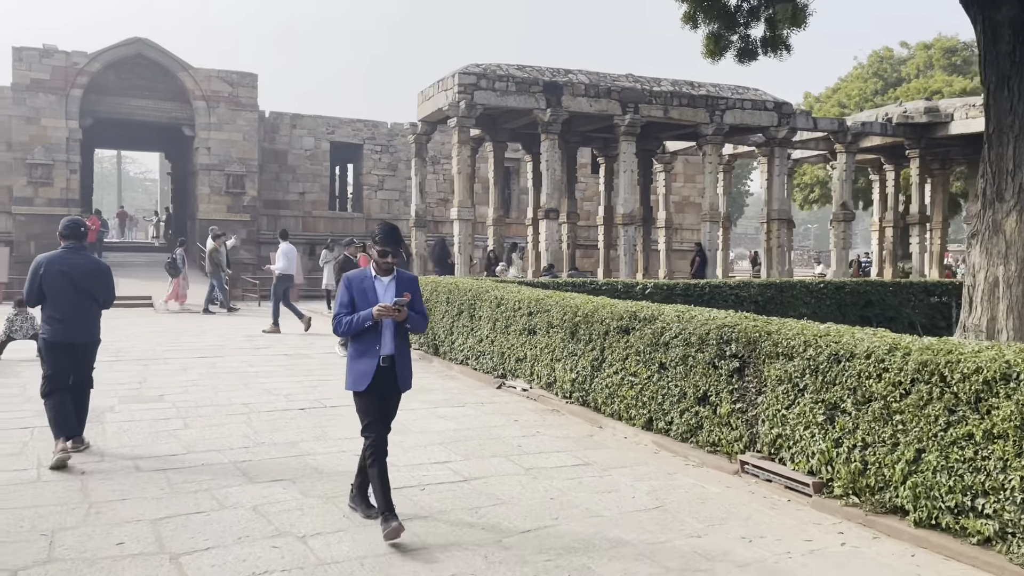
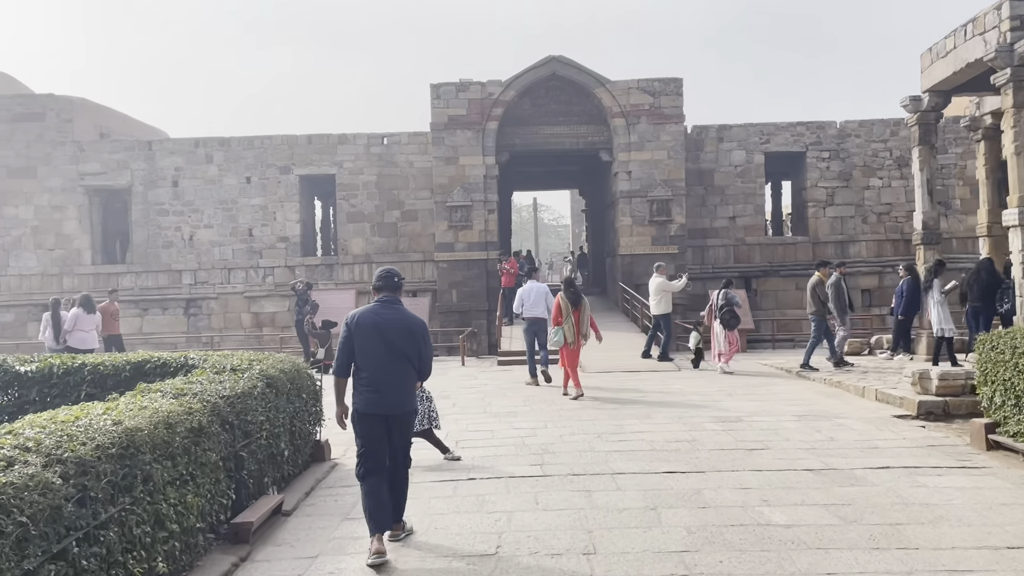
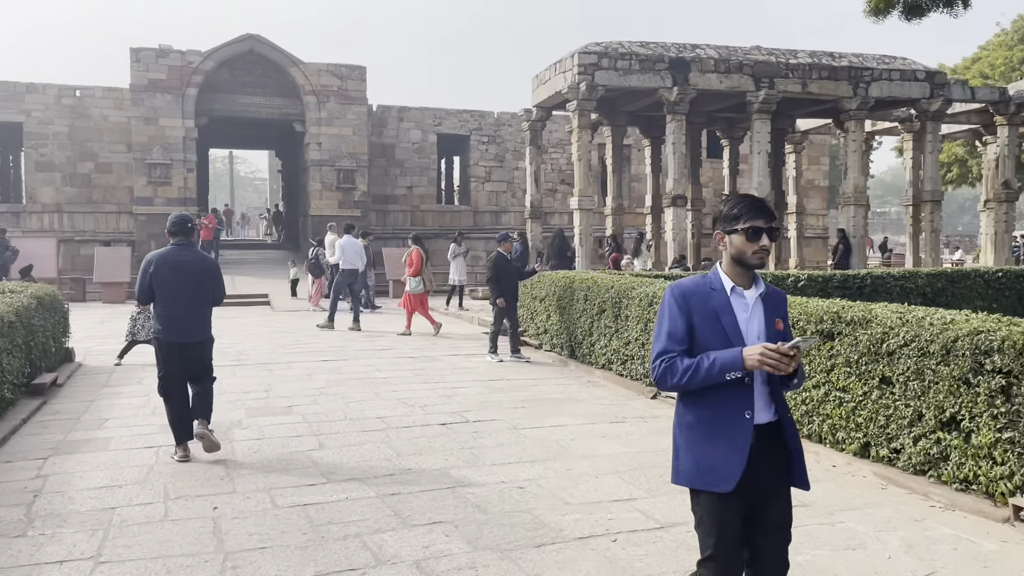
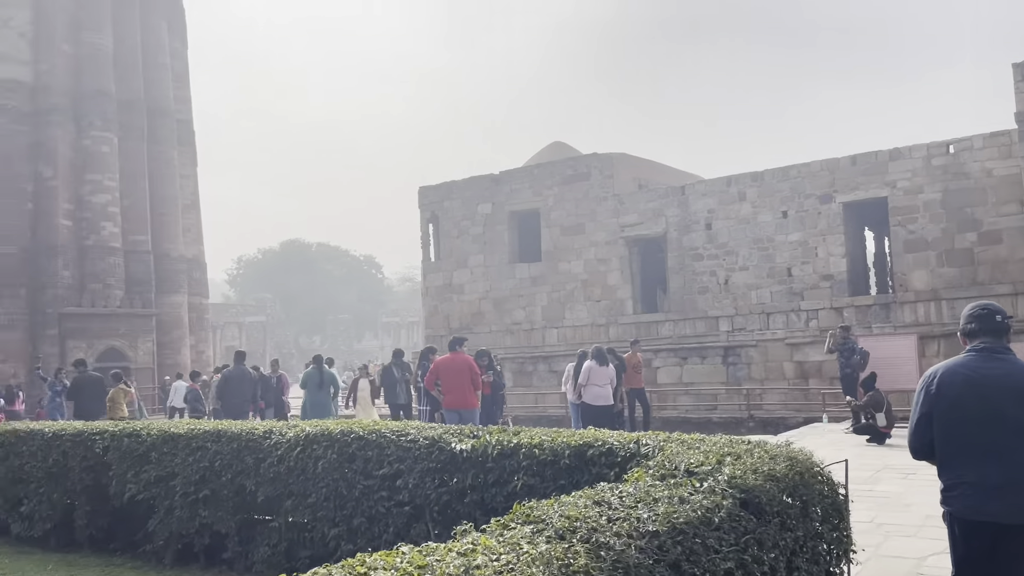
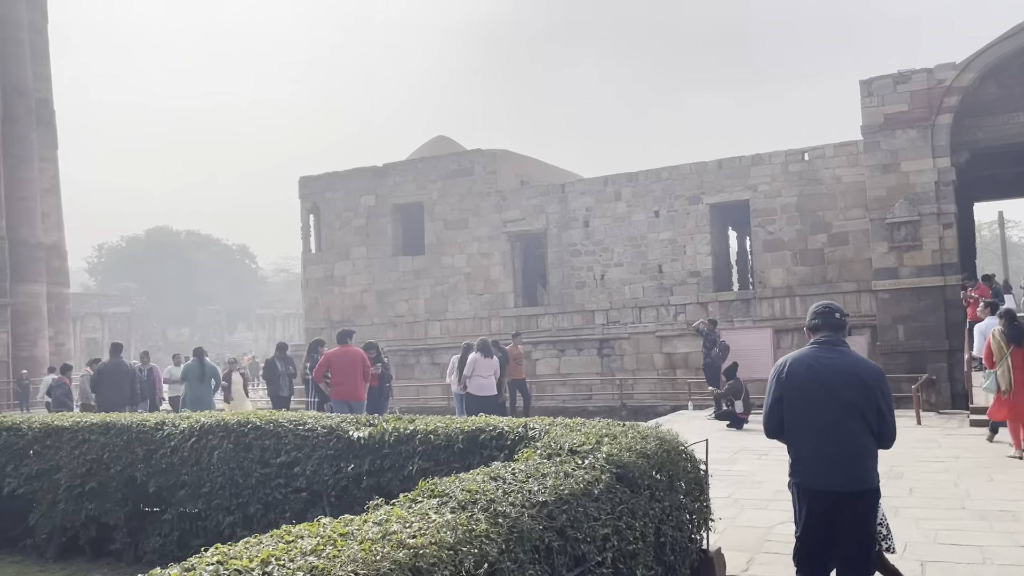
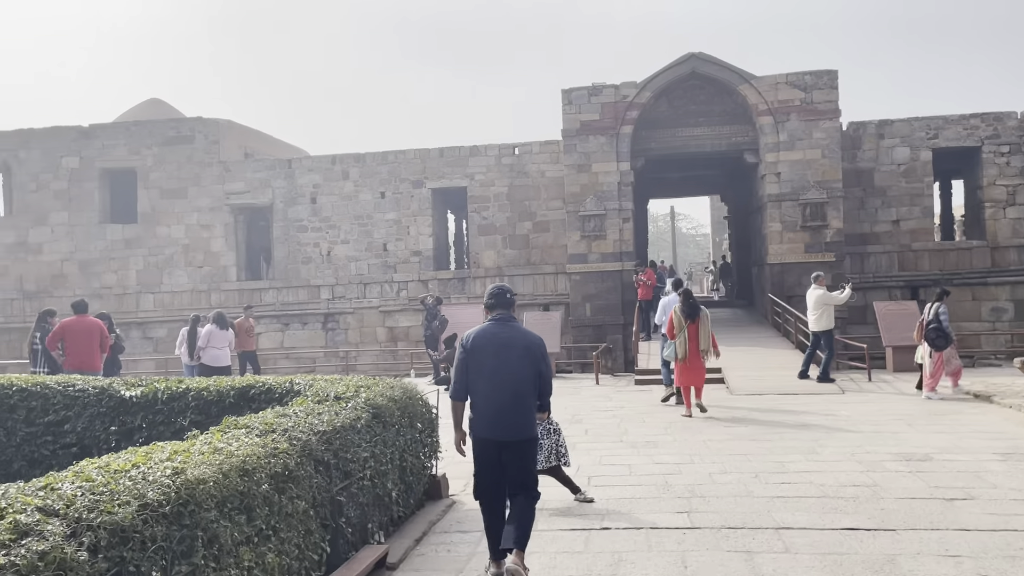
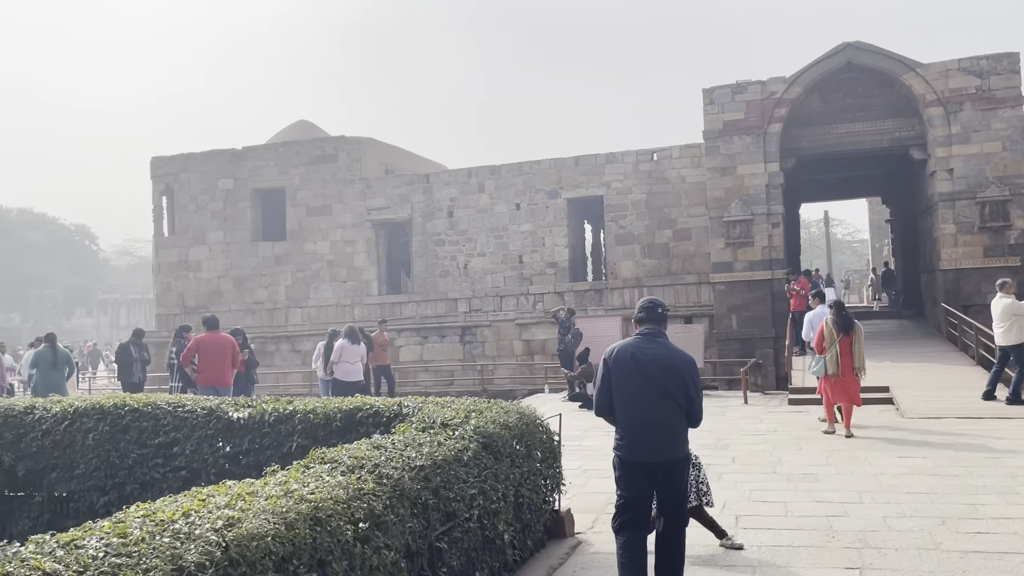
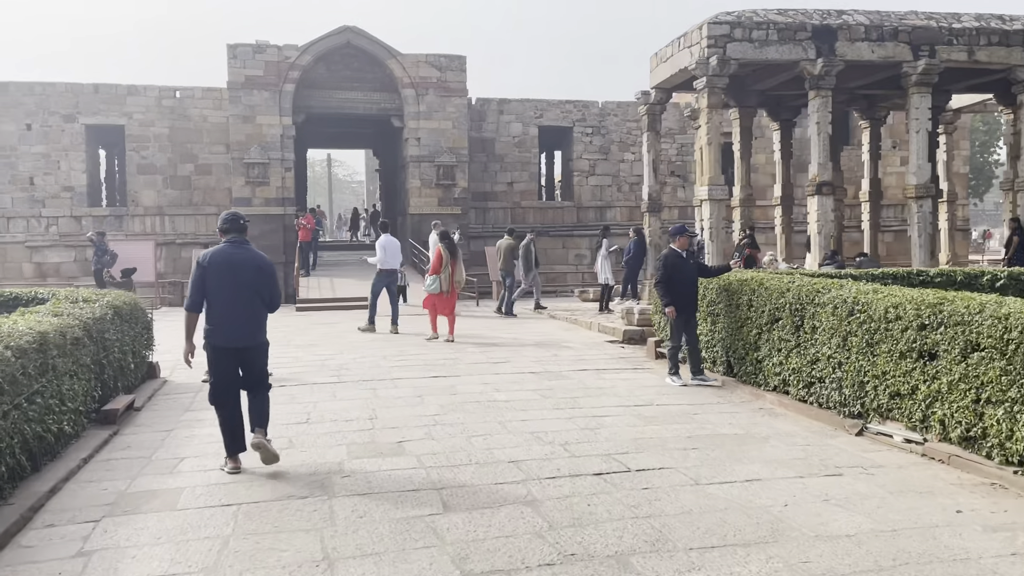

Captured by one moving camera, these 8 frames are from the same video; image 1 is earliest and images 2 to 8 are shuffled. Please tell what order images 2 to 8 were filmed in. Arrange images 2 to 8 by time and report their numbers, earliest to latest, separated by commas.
3, 8, 2, 6, 7, 5, 4
